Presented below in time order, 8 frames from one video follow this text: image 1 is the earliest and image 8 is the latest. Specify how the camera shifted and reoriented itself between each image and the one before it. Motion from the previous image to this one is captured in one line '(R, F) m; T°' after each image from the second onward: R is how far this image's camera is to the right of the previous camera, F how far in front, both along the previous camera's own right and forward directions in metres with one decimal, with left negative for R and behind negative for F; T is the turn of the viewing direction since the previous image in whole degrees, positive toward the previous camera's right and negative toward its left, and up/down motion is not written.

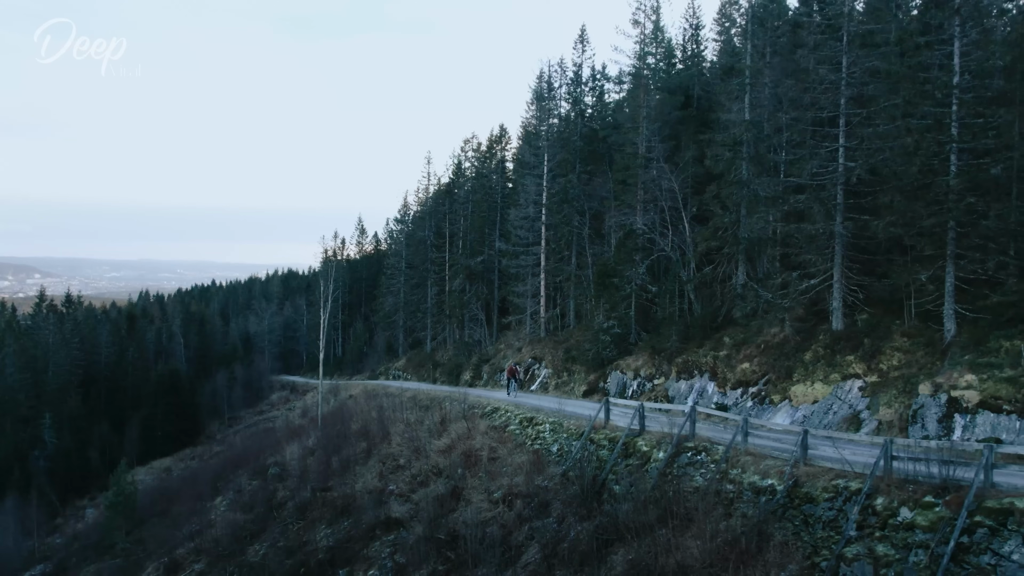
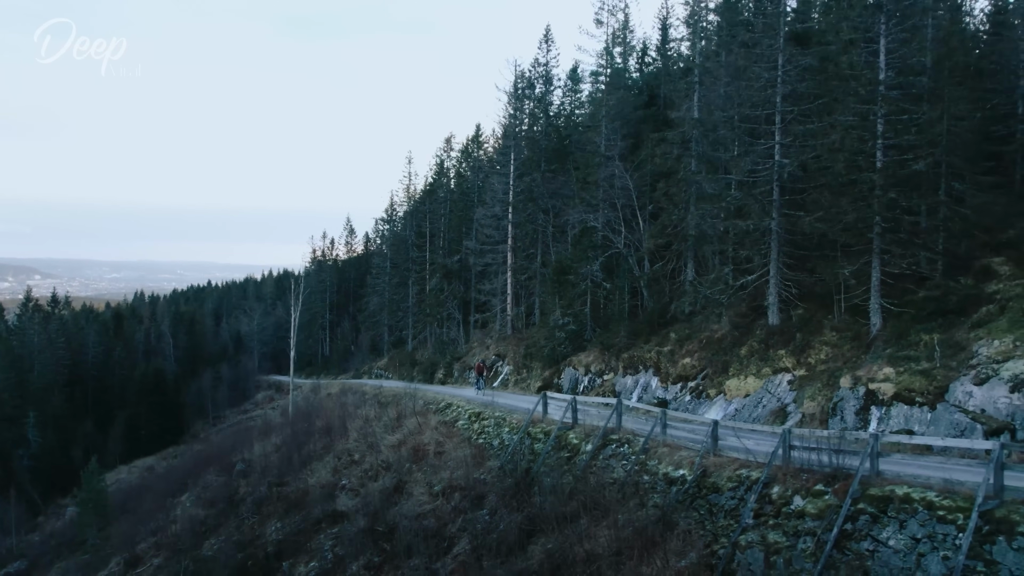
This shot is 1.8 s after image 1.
(+2.0, -0.2) m; 0°
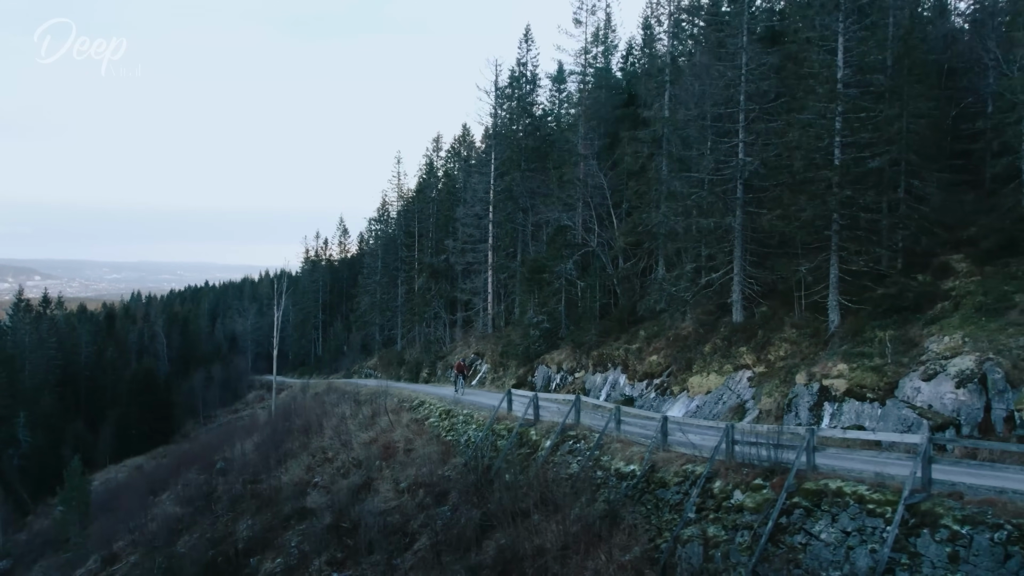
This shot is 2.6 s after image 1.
(+1.1, -0.1) m; 0°
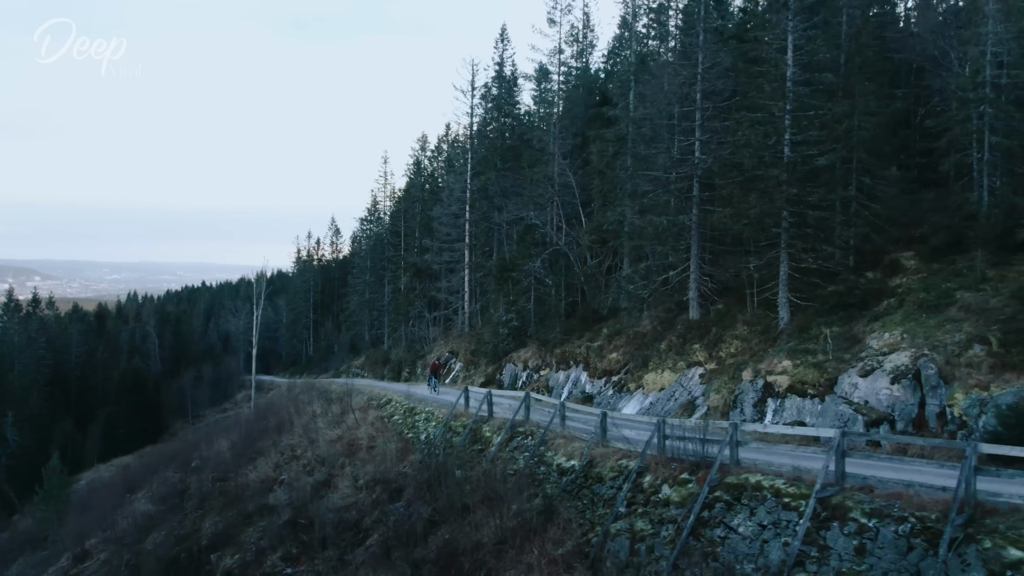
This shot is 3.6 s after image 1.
(+1.4, -0.1) m; 0°
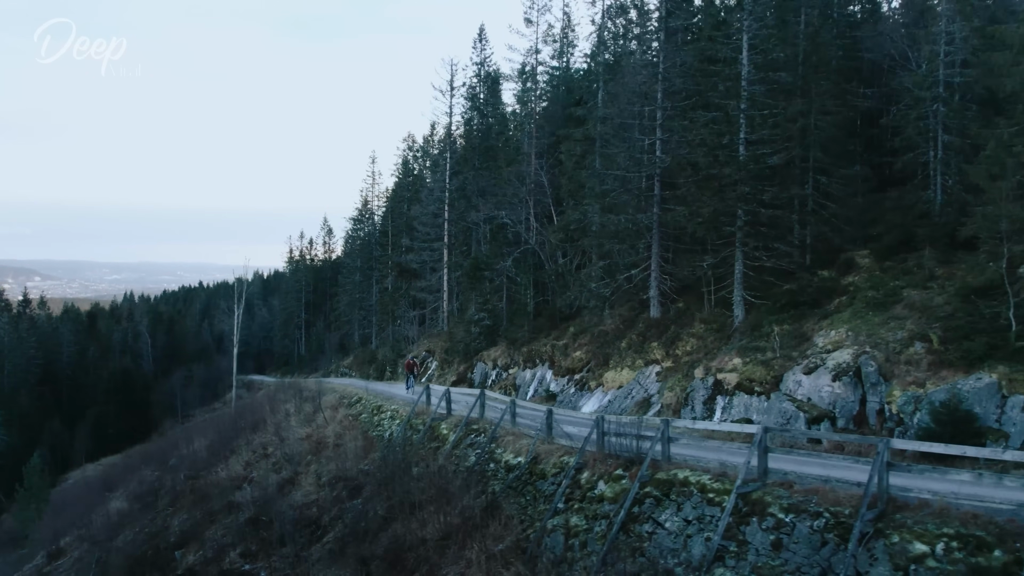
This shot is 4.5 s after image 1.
(+1.3, -0.1) m; 0°
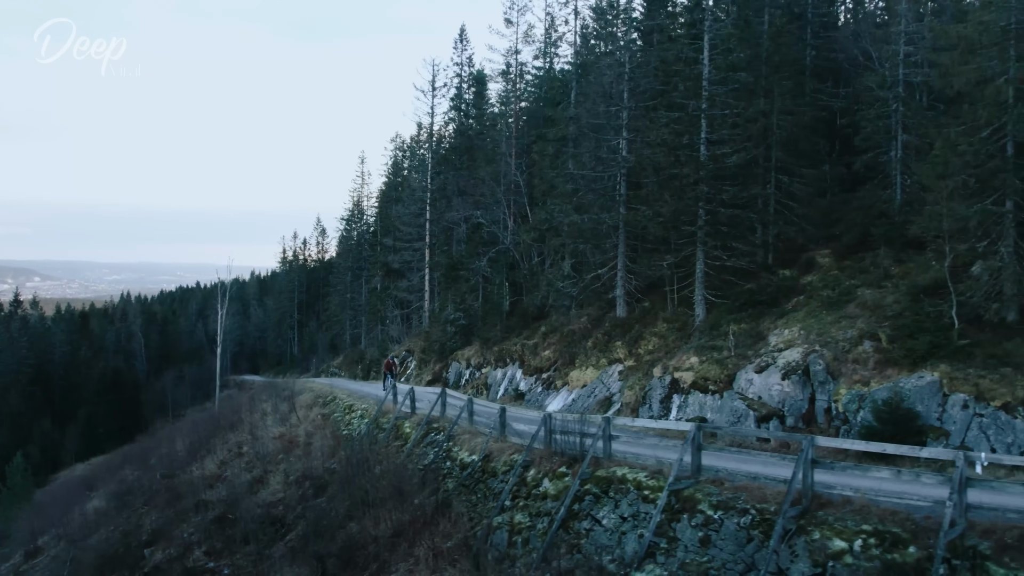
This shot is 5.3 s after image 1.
(+1.1, -0.1) m; 0°
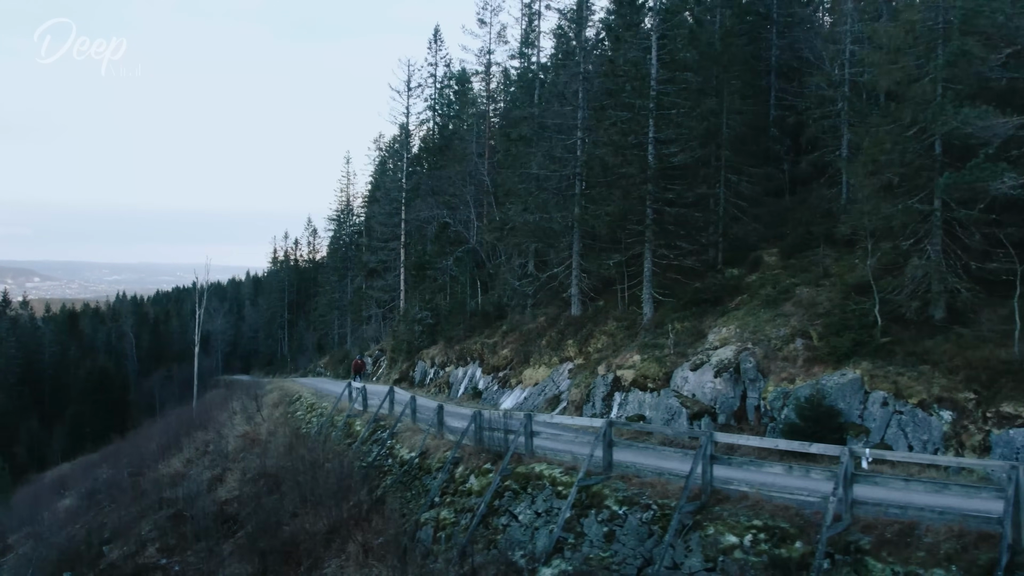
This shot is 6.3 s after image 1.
(+1.5, -0.1) m; 0°
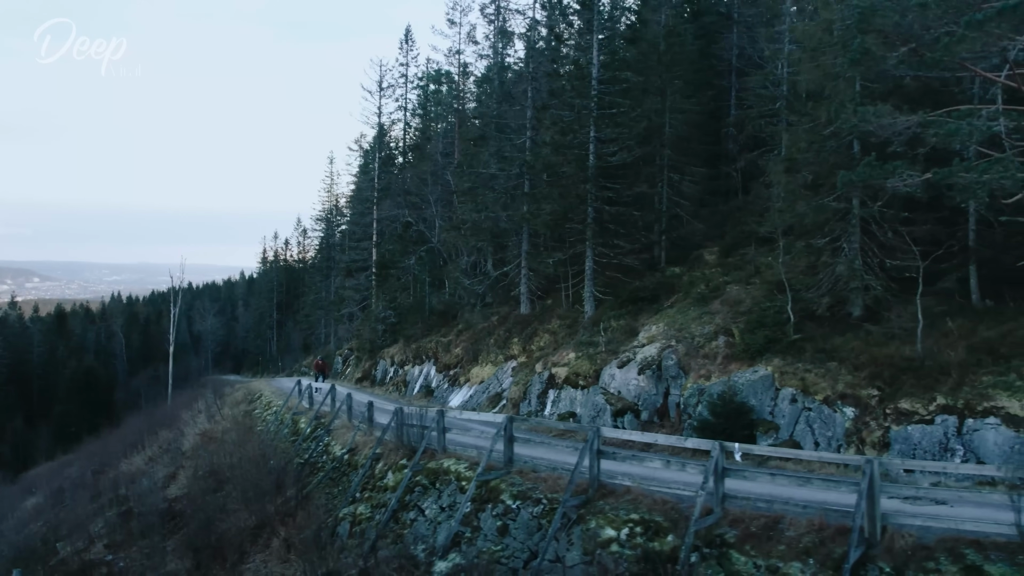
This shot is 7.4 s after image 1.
(+1.7, -0.1) m; 0°
